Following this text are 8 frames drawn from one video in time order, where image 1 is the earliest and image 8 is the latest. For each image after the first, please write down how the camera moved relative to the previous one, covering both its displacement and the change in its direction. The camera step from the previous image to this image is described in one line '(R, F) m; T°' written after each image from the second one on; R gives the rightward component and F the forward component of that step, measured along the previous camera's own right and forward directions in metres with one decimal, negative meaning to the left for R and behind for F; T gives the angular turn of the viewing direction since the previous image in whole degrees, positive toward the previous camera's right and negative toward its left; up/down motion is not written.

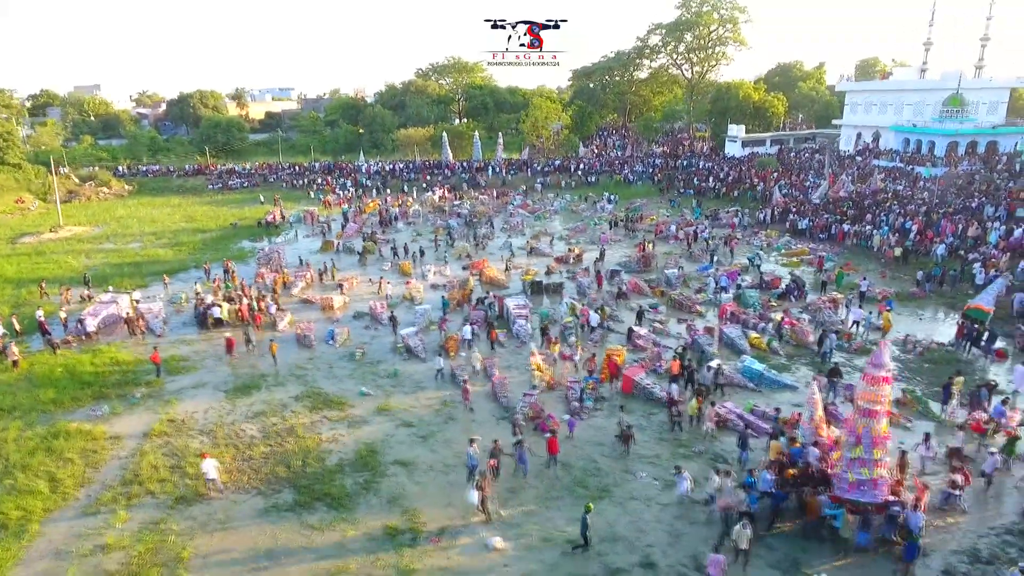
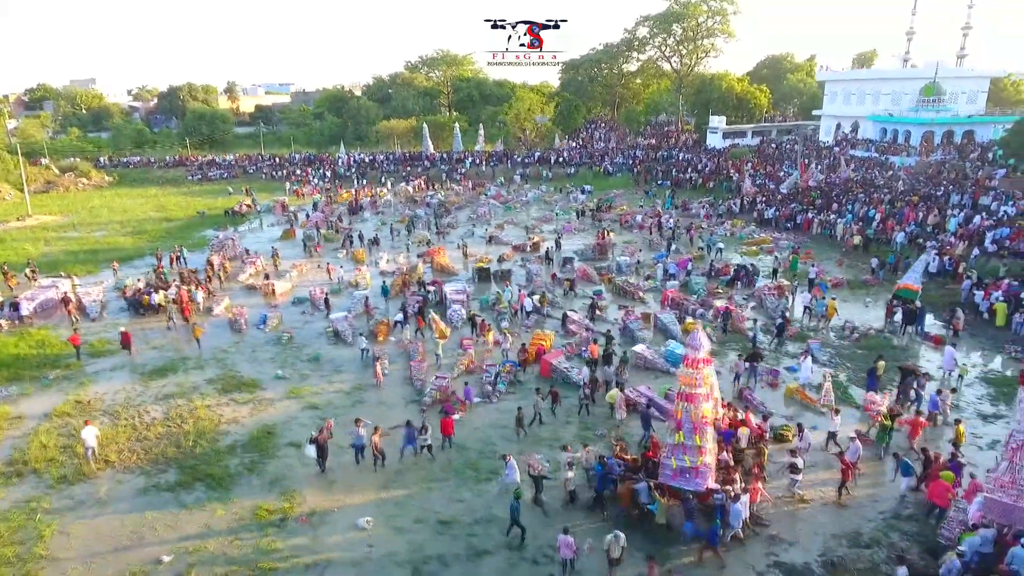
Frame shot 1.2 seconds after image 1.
(+2.4, +0.4) m; -1°
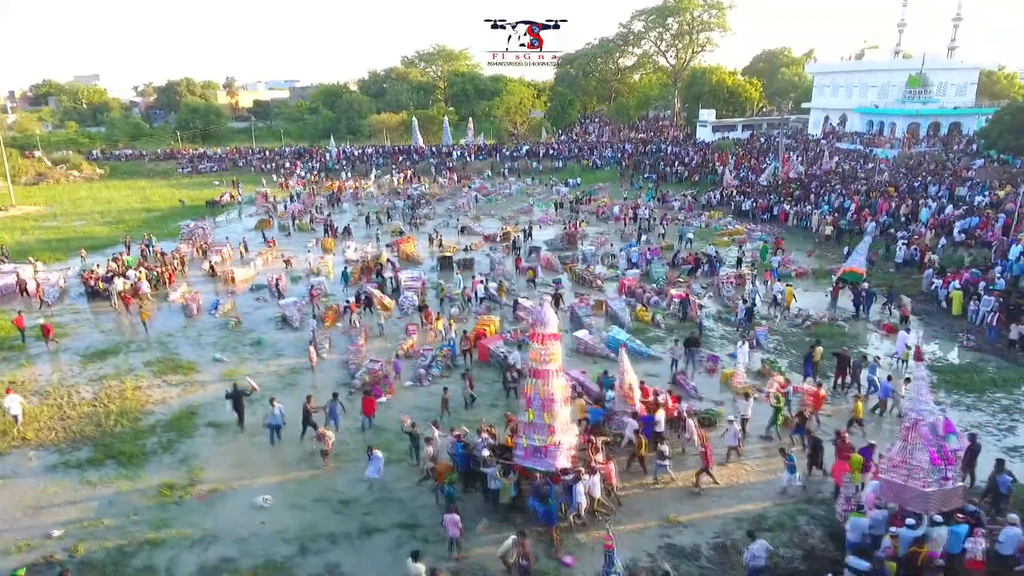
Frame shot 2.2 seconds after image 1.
(+1.8, +0.3) m; -1°
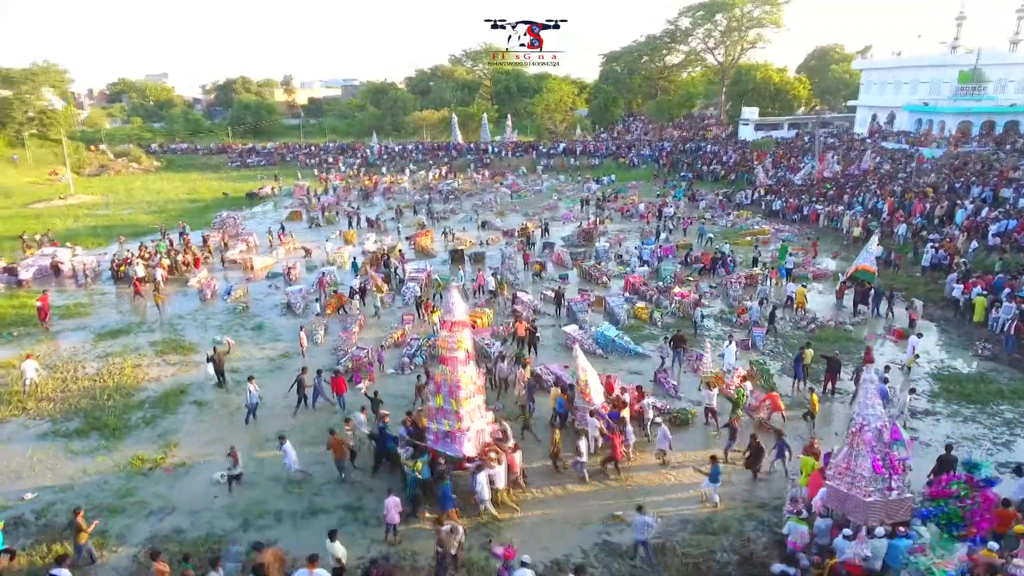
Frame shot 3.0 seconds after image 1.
(+1.7, +0.1) m; -5°
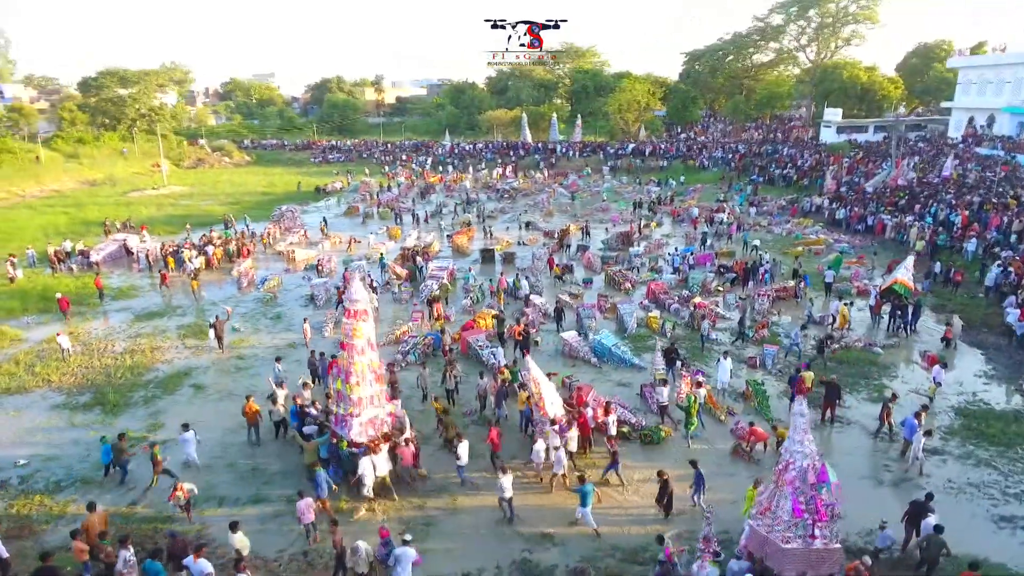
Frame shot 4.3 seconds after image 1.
(+2.3, +0.4) m; -8°
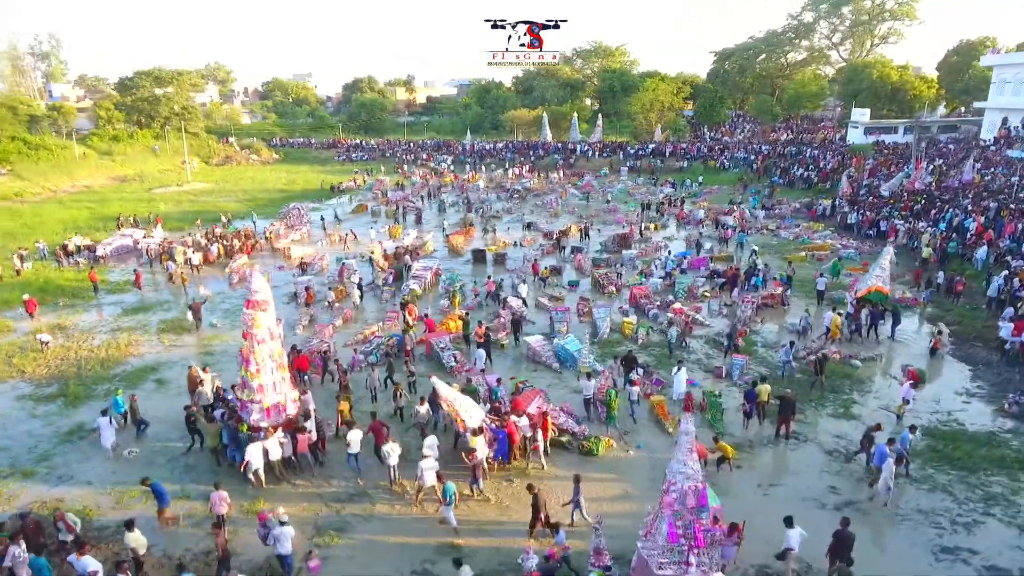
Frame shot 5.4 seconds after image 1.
(+1.8, +0.3) m; -3°
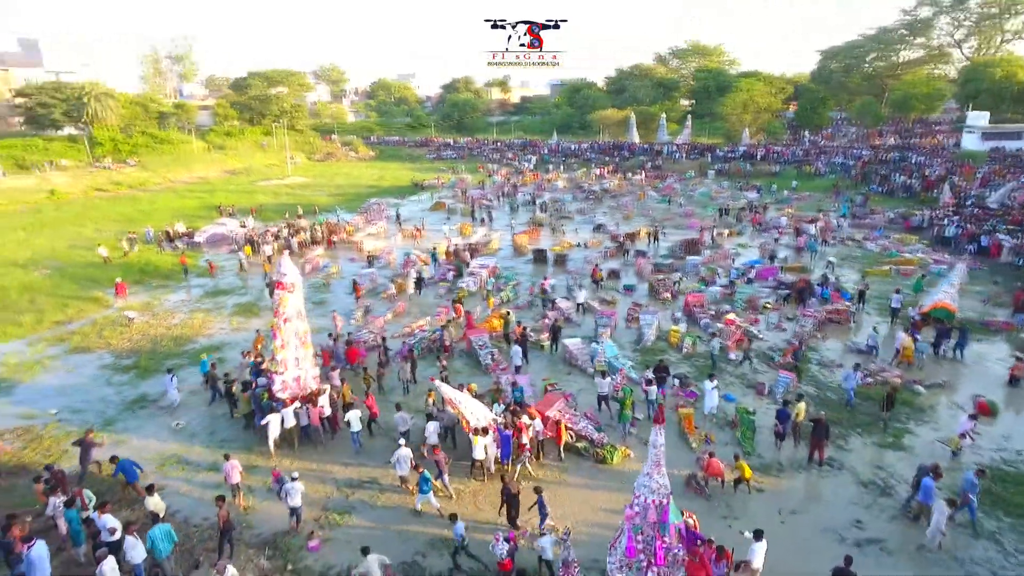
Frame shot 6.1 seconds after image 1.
(+1.3, +0.1) m; -8°
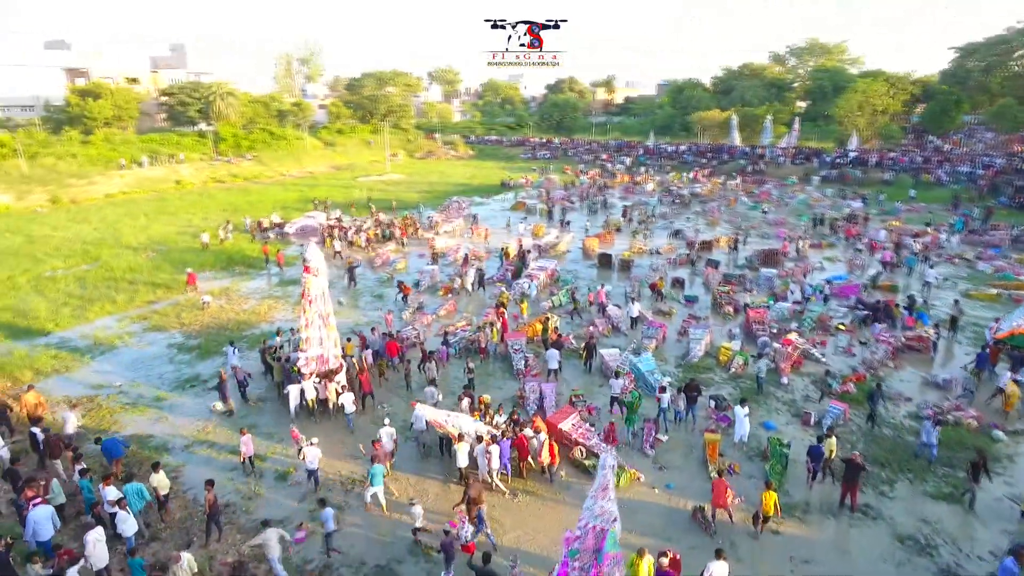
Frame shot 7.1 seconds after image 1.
(+1.6, +0.5) m; -9°
